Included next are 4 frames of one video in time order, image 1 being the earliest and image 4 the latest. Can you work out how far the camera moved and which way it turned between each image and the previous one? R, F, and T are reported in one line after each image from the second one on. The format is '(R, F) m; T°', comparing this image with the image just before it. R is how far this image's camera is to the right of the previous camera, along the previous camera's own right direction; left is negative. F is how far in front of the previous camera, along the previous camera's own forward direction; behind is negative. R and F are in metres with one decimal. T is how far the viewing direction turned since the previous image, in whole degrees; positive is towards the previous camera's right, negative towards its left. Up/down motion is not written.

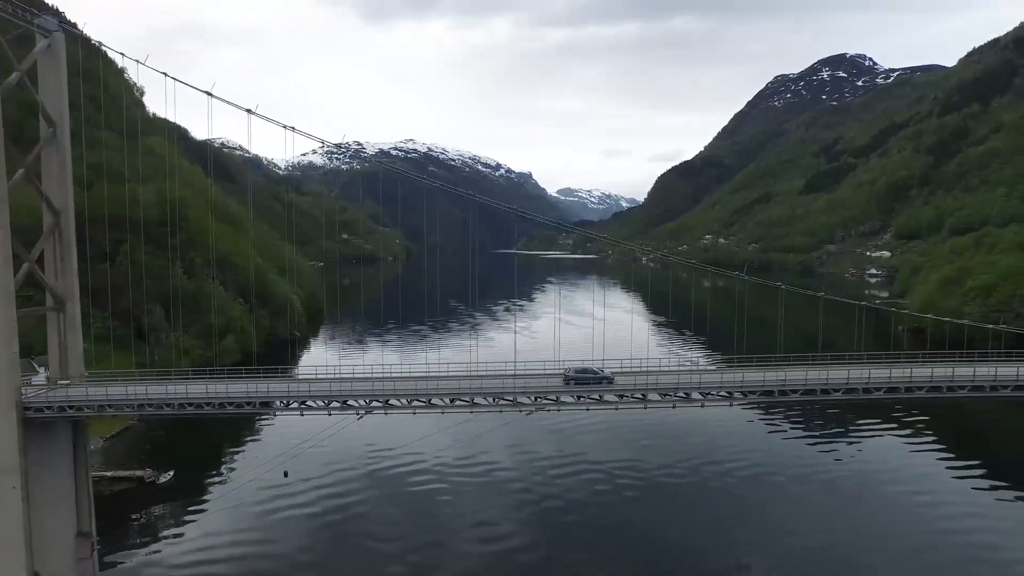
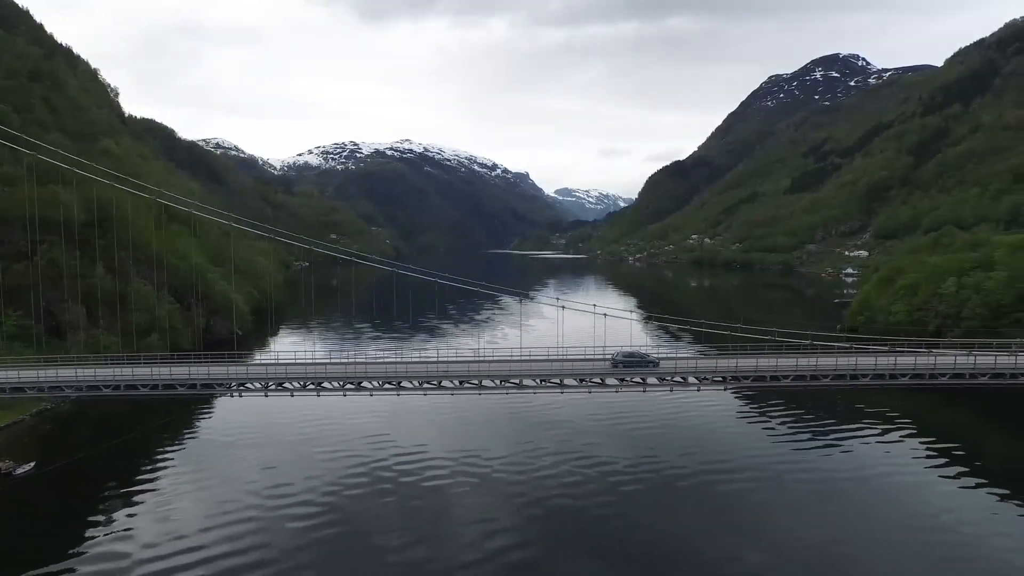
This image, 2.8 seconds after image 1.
(+2.6, -0.3) m; 0°
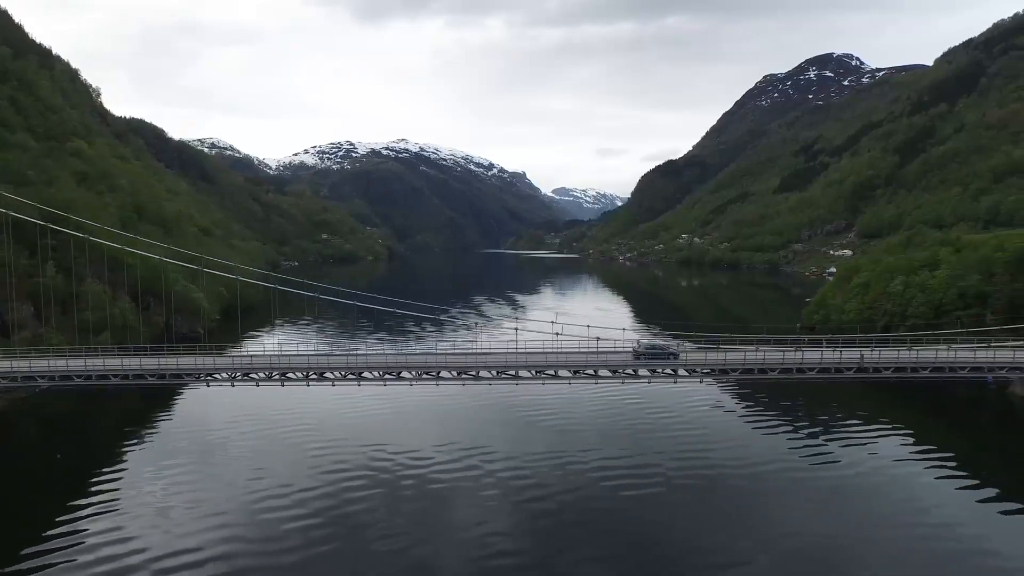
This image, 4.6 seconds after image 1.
(+1.7, -0.2) m; 0°
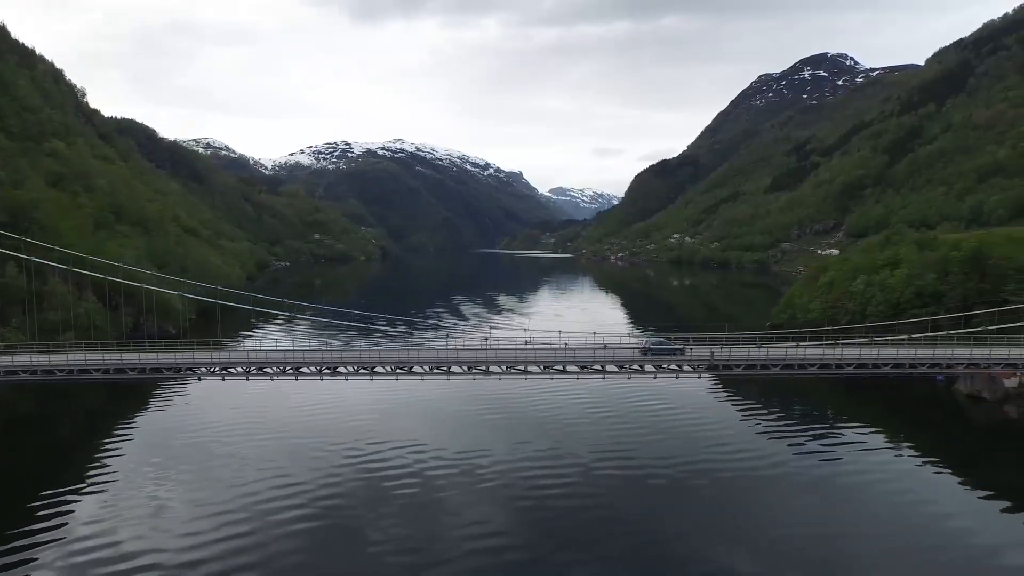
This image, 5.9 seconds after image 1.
(+1.2, -0.1) m; 0°
